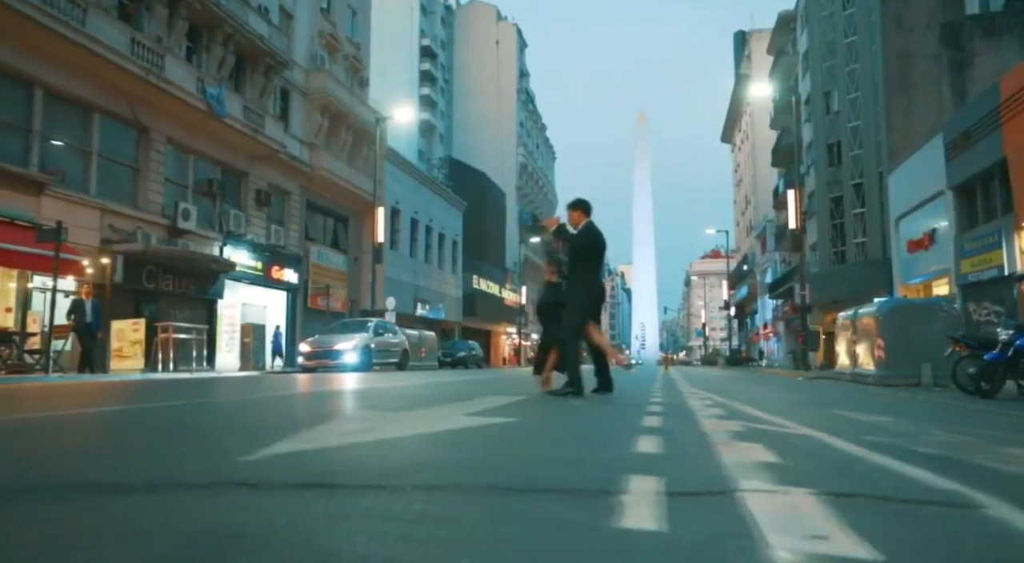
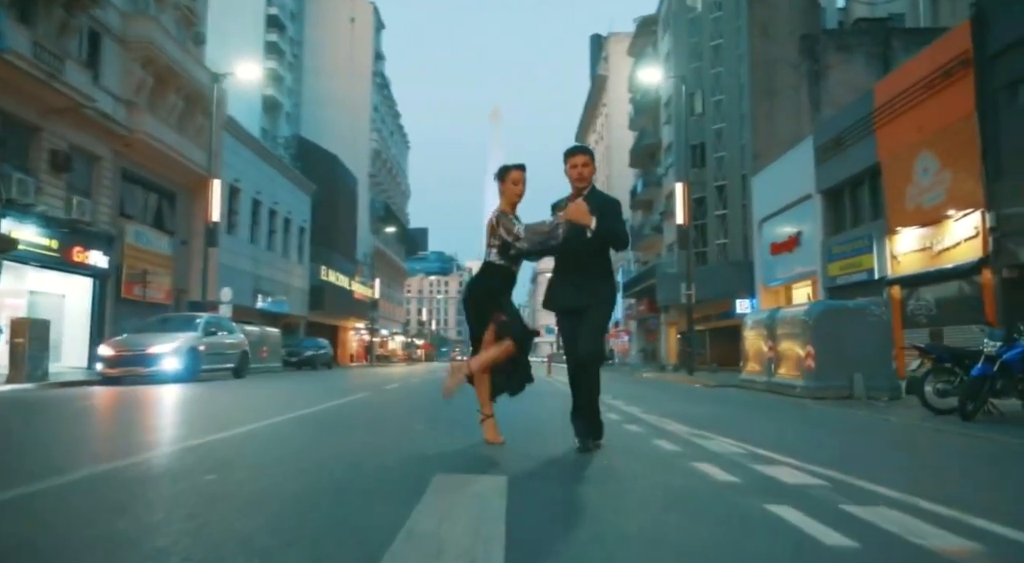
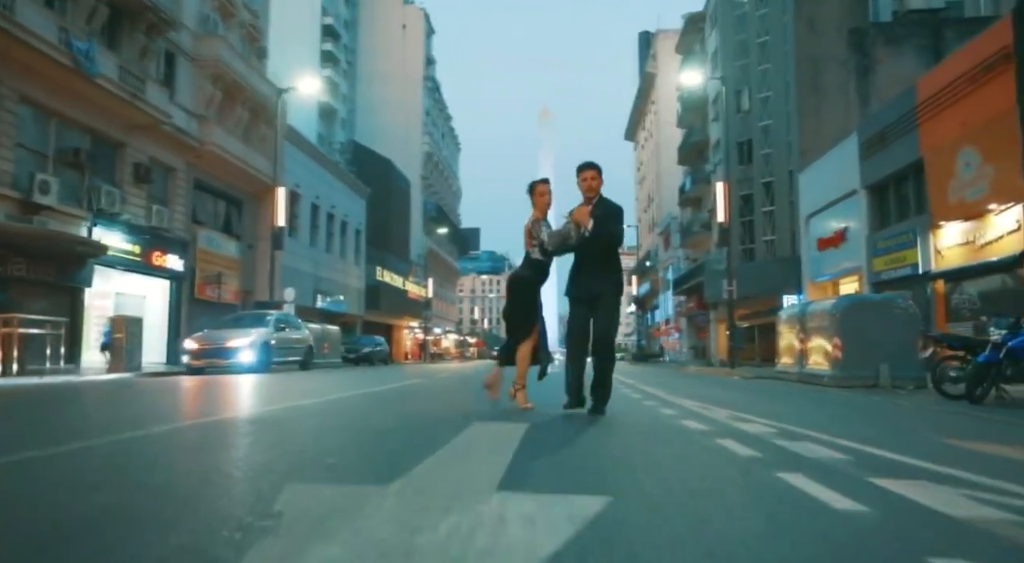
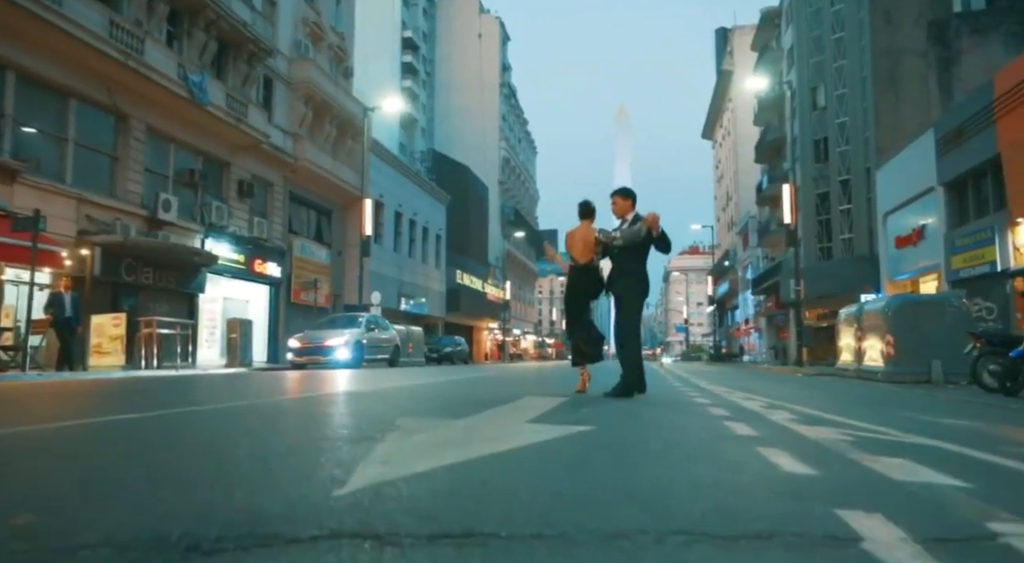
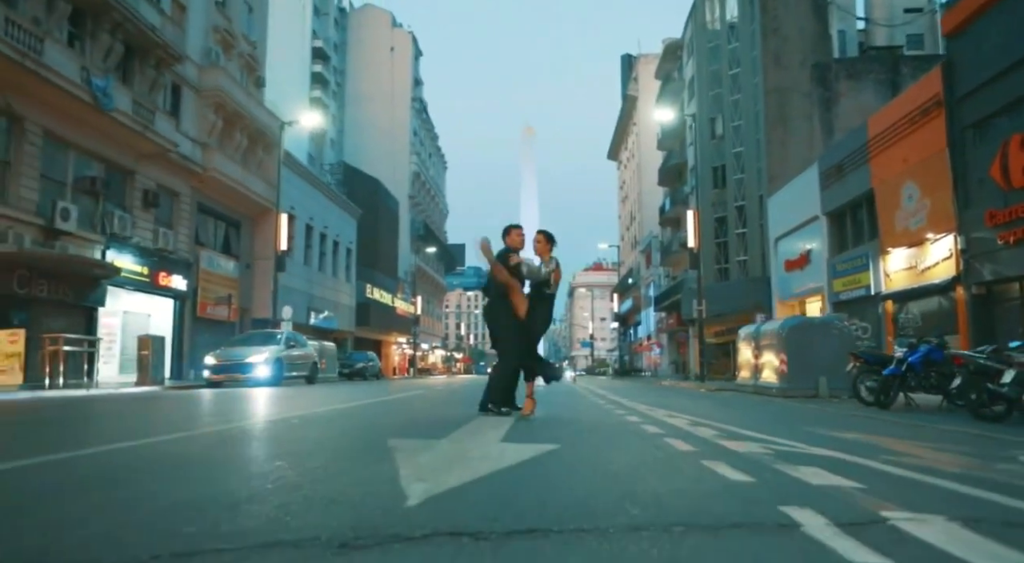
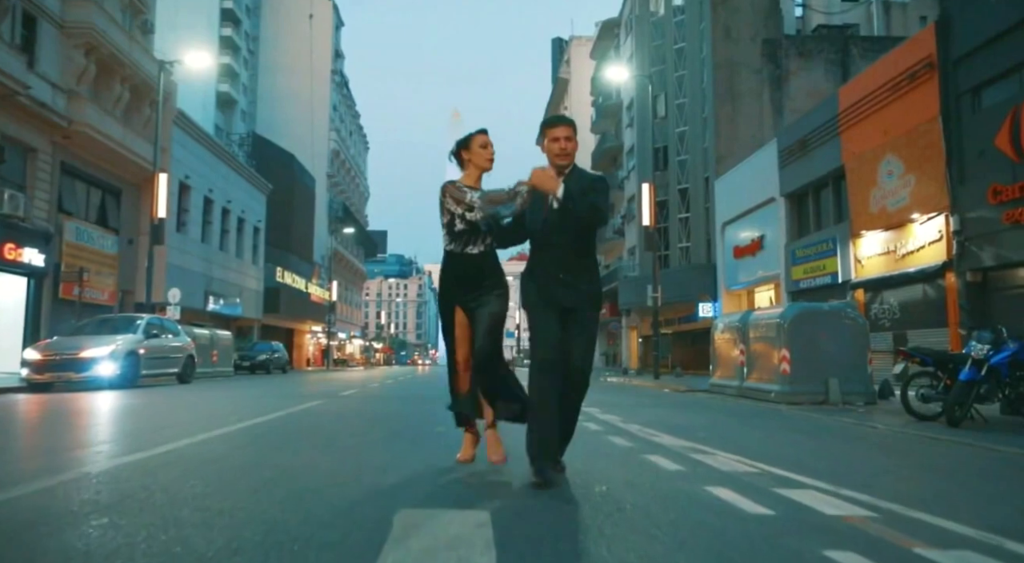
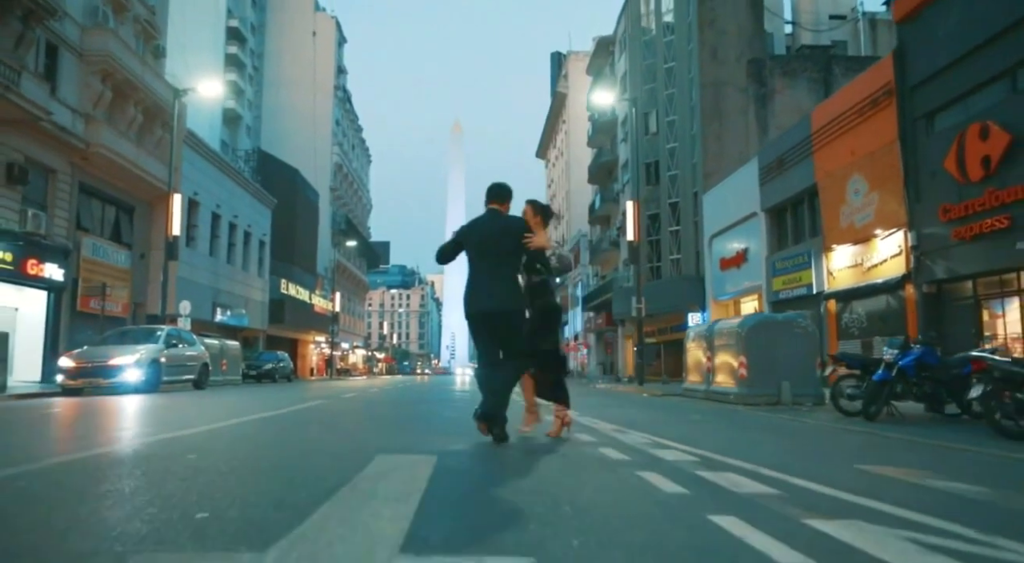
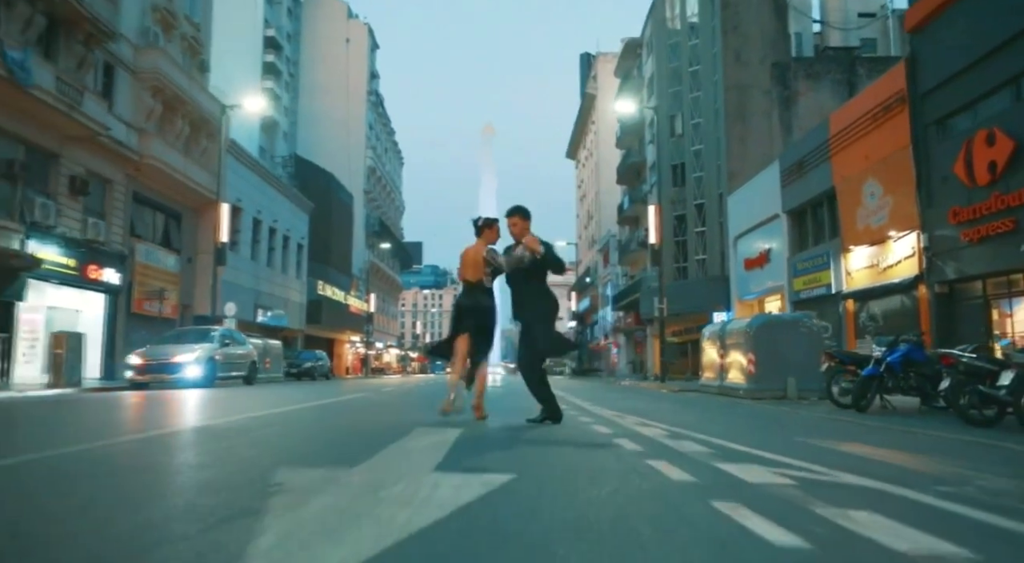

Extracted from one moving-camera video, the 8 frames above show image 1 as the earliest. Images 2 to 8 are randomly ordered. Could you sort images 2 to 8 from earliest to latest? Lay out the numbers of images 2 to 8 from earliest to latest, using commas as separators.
4, 3, 2, 6, 7, 8, 5
